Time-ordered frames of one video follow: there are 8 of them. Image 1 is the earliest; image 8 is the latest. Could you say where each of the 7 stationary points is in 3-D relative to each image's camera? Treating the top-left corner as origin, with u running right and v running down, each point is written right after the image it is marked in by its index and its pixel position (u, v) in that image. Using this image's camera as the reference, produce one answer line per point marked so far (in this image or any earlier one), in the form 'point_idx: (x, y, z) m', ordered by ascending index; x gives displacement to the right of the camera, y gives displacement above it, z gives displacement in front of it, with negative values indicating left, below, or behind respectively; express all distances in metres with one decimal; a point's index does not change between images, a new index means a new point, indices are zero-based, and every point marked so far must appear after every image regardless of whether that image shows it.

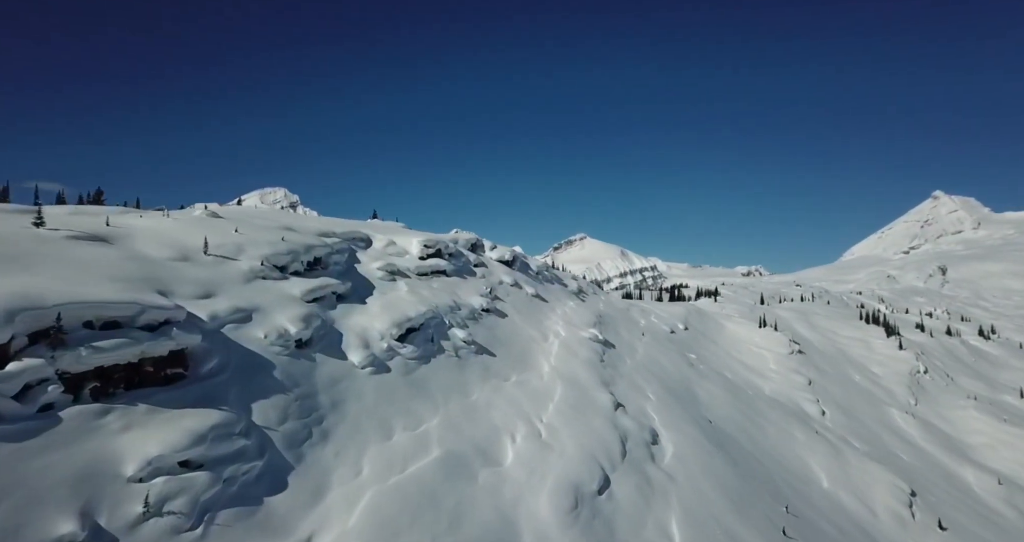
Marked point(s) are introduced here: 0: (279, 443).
0: (-7.4, -5.4, +19.9) m
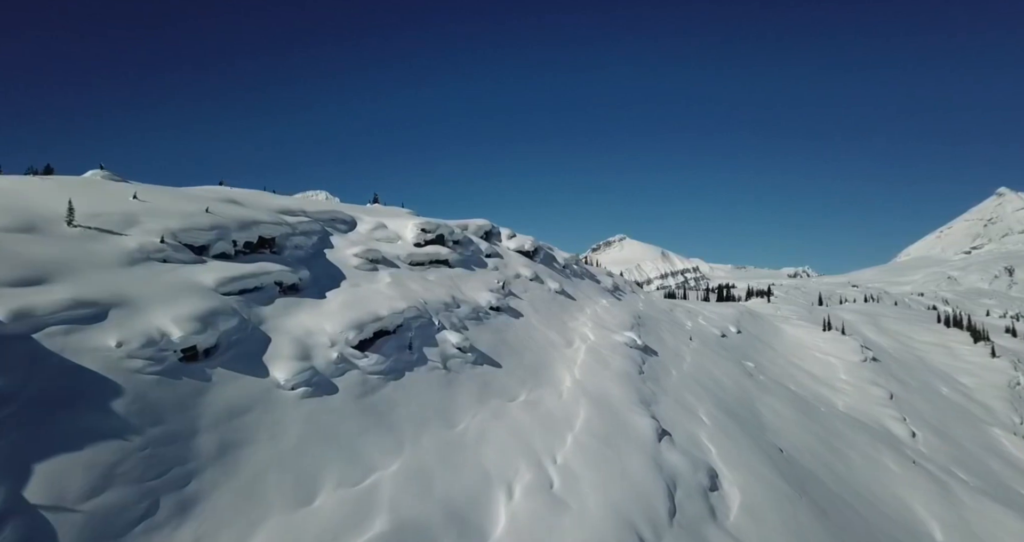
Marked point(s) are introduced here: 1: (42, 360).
0: (-8.0, -4.8, +11.9) m
1: (-9.9, -1.9, +13.6) m
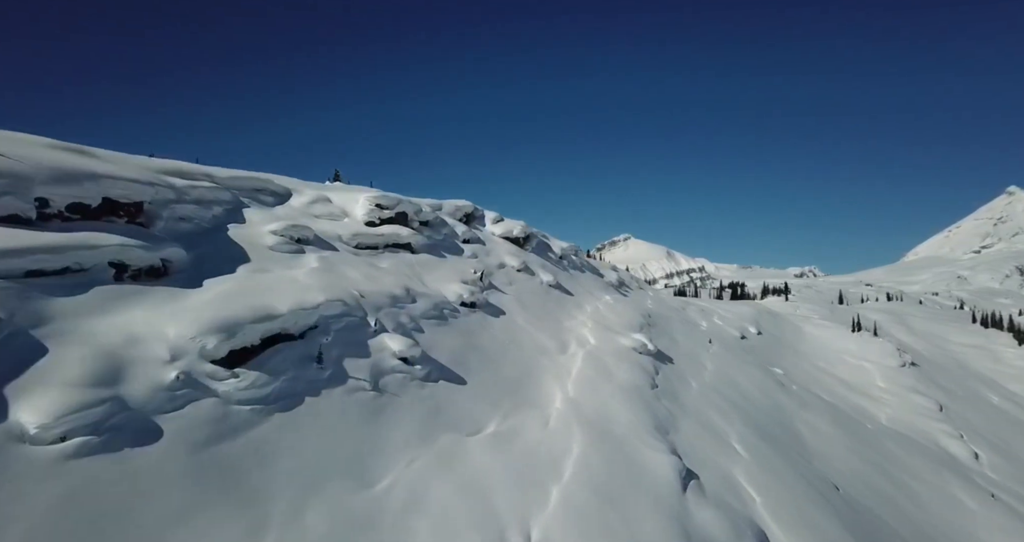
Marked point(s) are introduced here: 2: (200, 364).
0: (-9.1, -4.1, +4.0) m
1: (-11.0, -1.2, +5.8) m
2: (-6.6, -1.9, +13.6) m
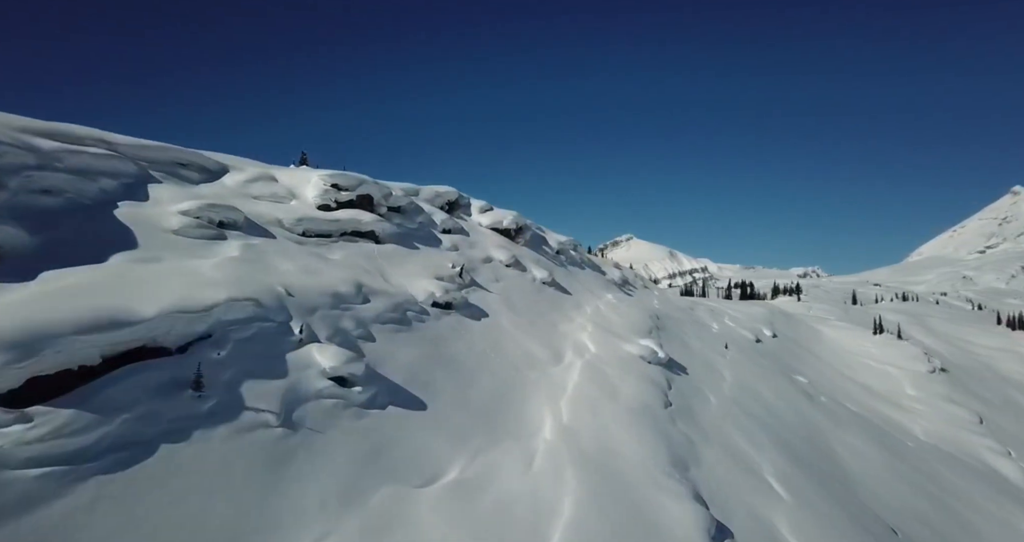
0: (-9.8, -3.9, -1.0) m
1: (-11.7, -1.0, +0.8) m
2: (-7.2, -1.7, +8.6) m
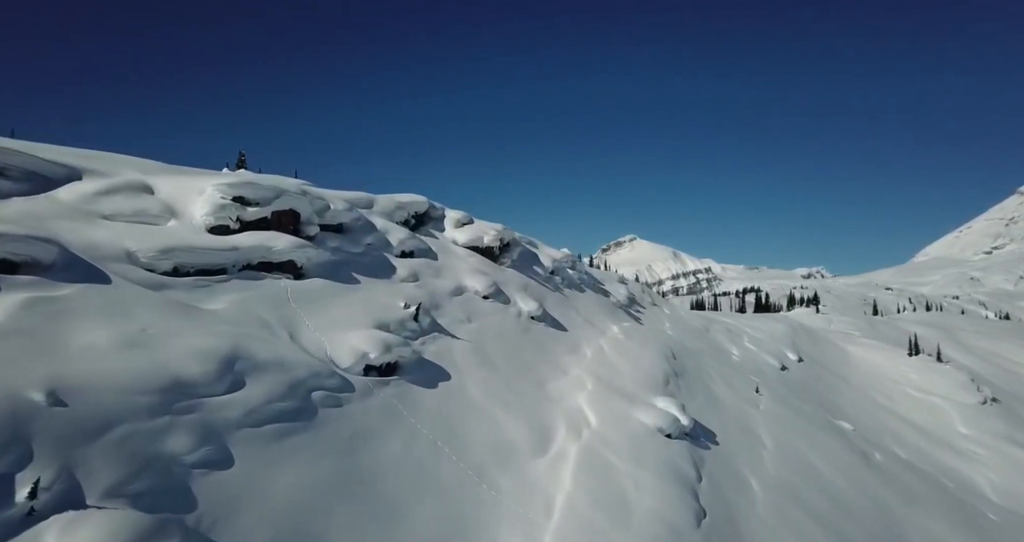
0: (-10.7, -5.2, -8.0) m
1: (-12.6, -2.3, -6.2) m
2: (-8.1, -3.0, +1.6) m
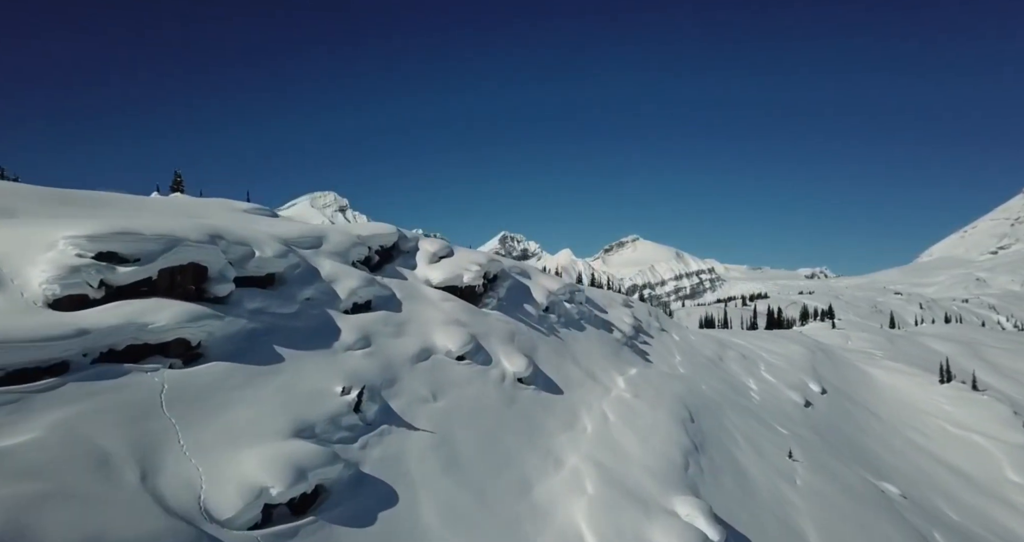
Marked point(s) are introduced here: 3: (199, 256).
0: (-11.4, -6.9, -13.0) m
1: (-13.3, -4.0, -11.2) m
2: (-8.8, -4.7, -3.4) m
3: (-7.3, +0.4, +15.1) m
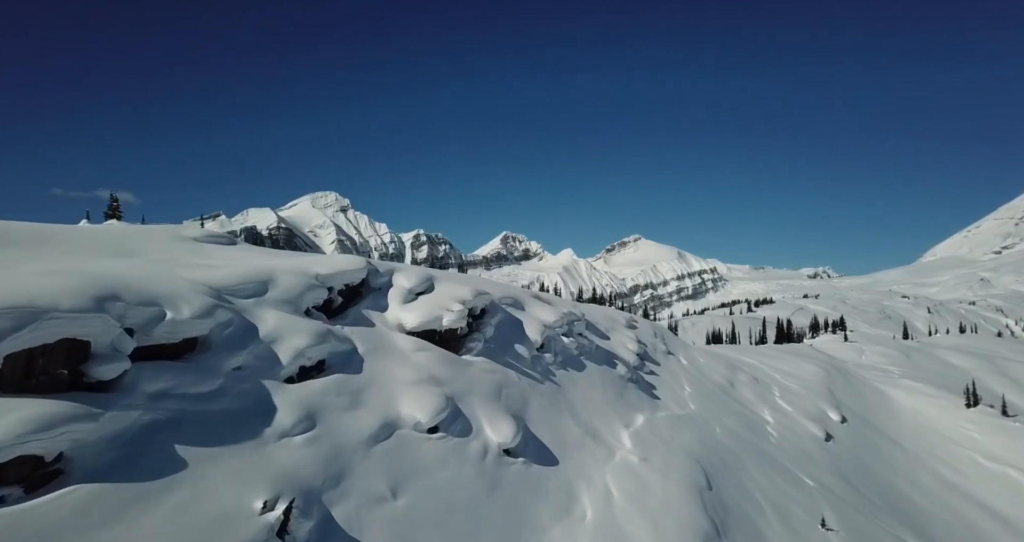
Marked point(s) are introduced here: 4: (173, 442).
0: (-12.0, -8.3, -16.6) m
1: (-13.9, -5.4, -14.8) m
2: (-9.3, -6.1, -7.0) m
3: (-7.8, -1.0, +11.5) m
4: (-6.2, -3.1, +11.9) m
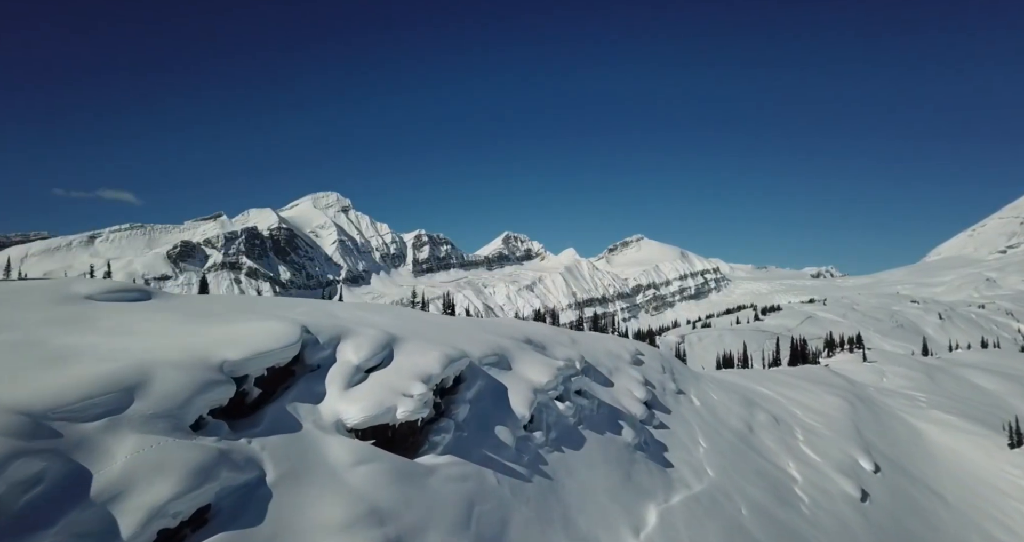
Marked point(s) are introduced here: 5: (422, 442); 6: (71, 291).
0: (-12.7, -10.3, -21.7) m
1: (-14.6, -7.5, -19.9) m
2: (-10.0, -8.1, -12.1) m
3: (-8.5, -3.0, +6.4) m
4: (-6.9, -5.1, +6.8) m
5: (-2.1, -4.3, +17.1) m
6: (-13.0, -0.6, +19.1) m
